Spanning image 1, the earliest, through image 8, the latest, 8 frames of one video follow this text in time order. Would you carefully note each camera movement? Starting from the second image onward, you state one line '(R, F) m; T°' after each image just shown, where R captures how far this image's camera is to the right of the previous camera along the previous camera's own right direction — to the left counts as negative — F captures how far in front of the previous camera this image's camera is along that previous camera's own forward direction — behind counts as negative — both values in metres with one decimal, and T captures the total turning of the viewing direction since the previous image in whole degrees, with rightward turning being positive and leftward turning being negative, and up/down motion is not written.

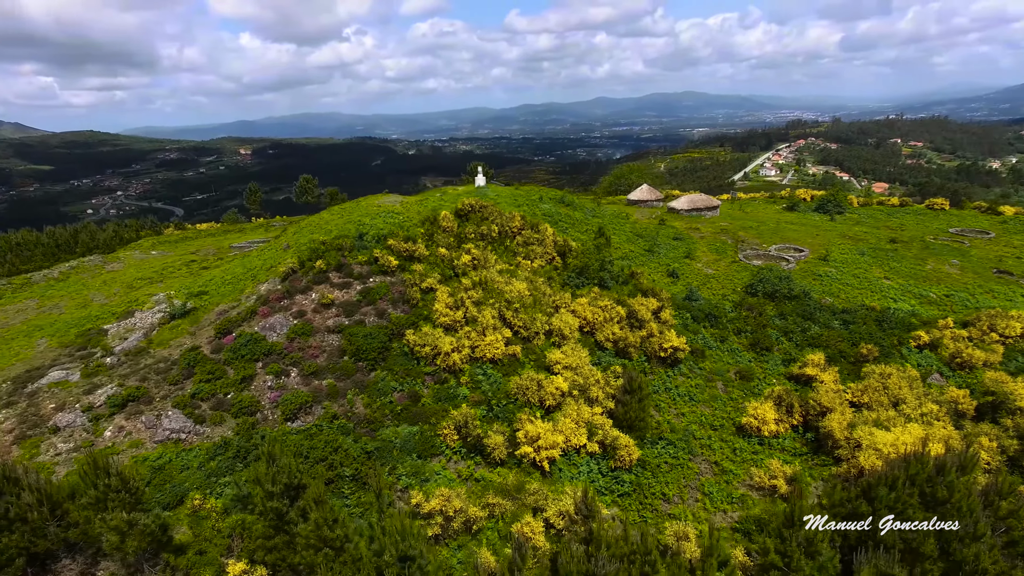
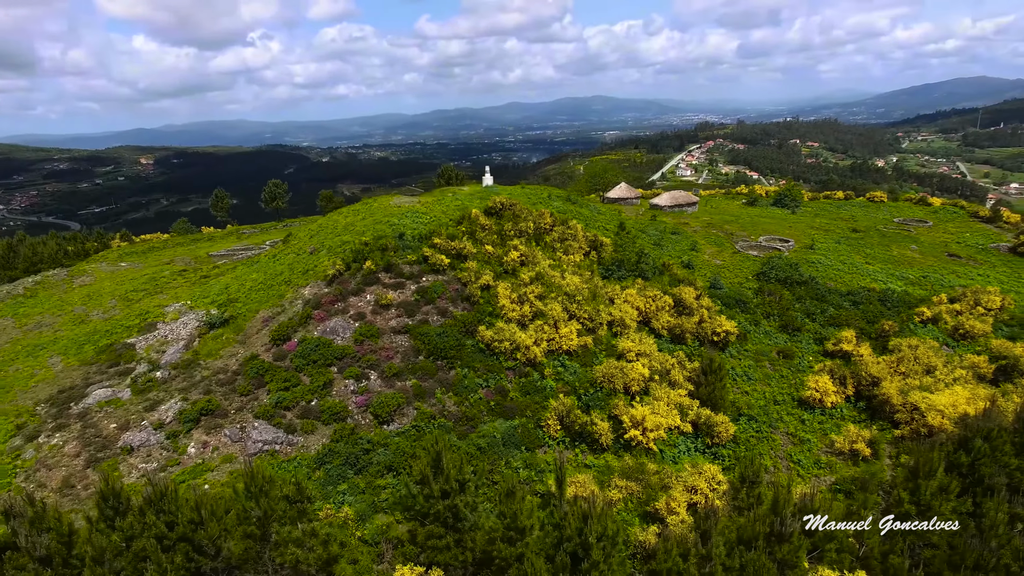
(-5.5, +0.1) m; +8°
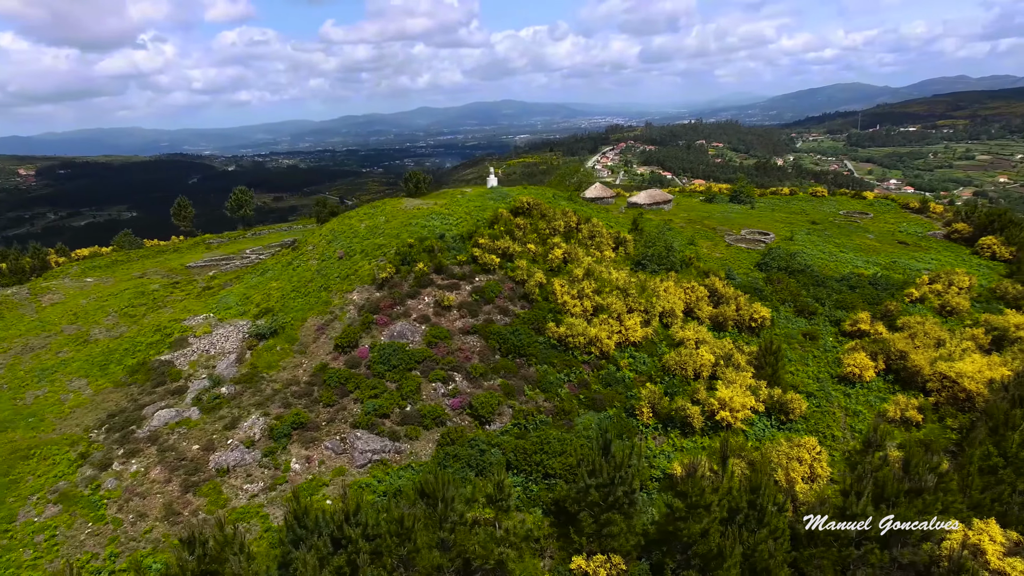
(-5.5, +0.2) m; +8°
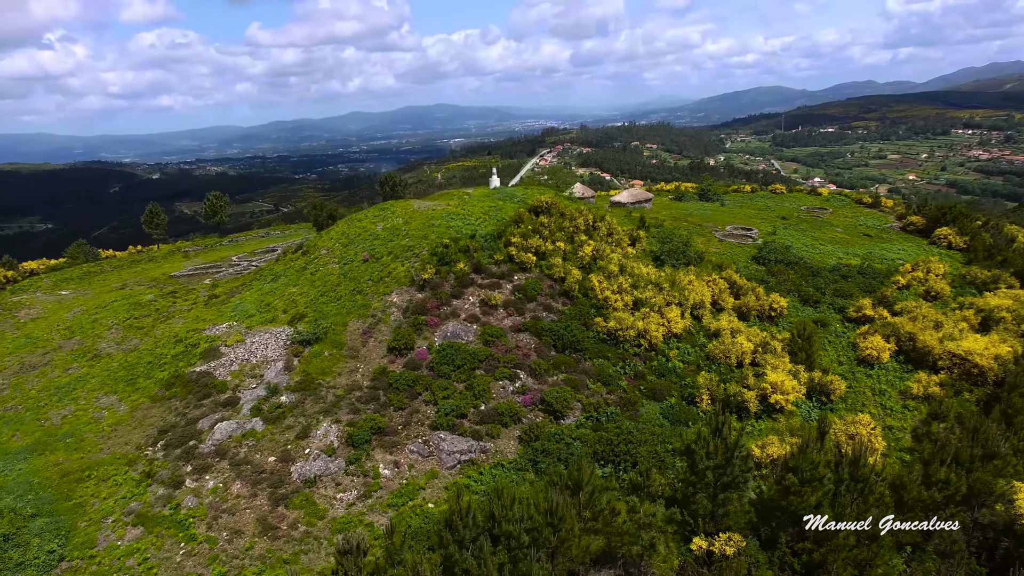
(-4.1, +0.1) m; +6°
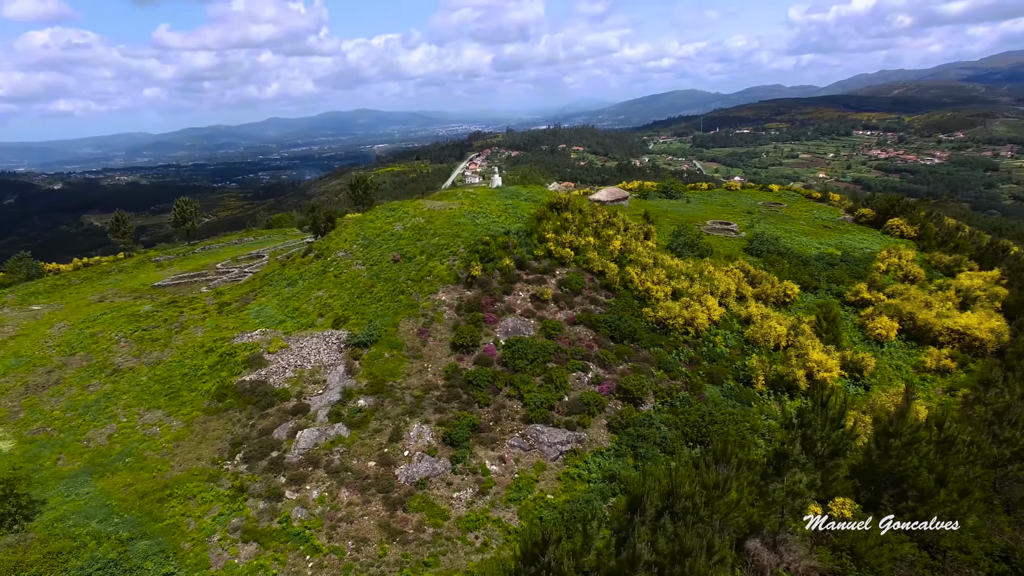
(-4.6, +0.2) m; +7°
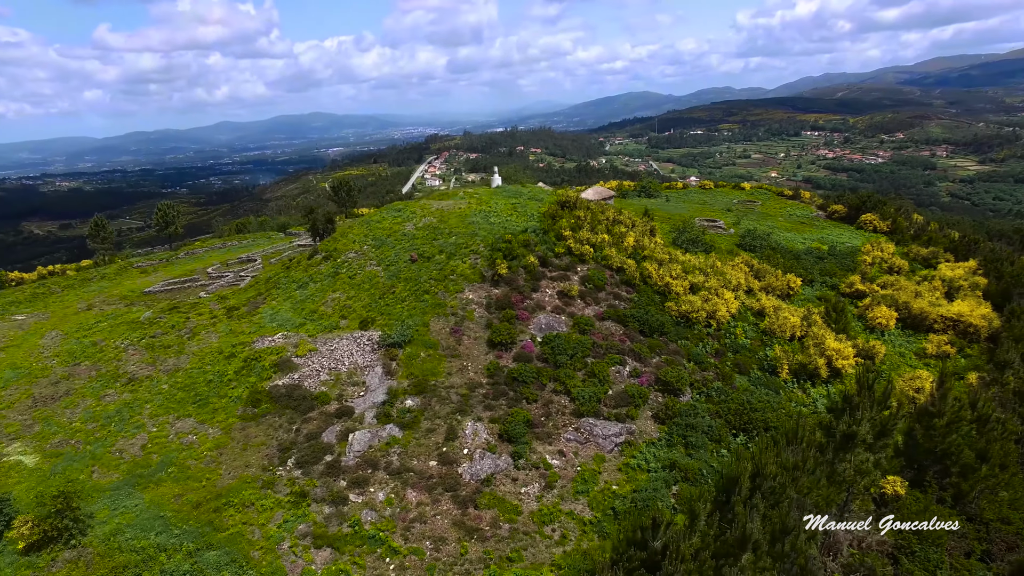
(-2.6, 0.0) m; +4°
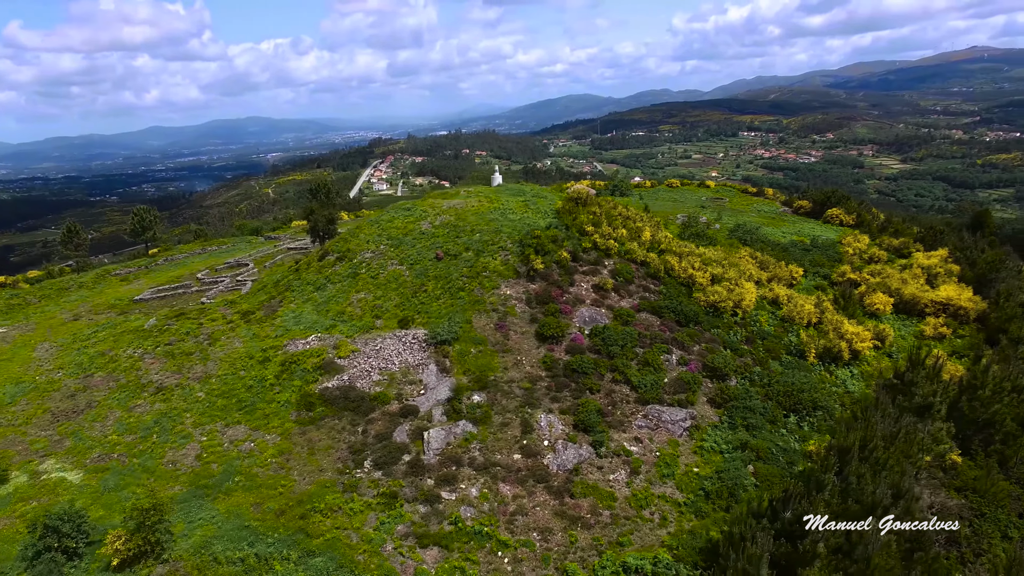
(-3.5, +0.1) m; +5°
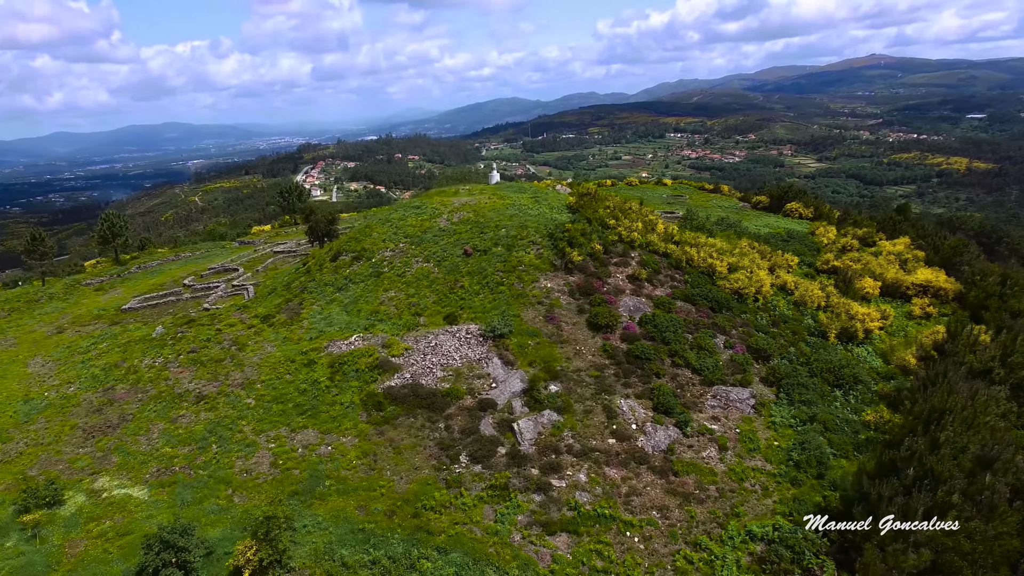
(-4.1, +0.1) m; +6°
